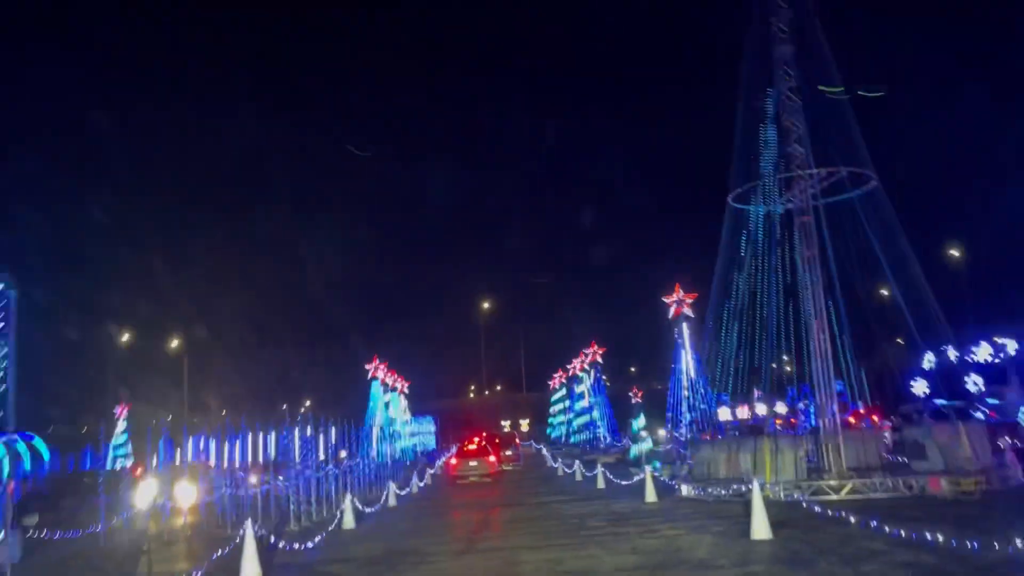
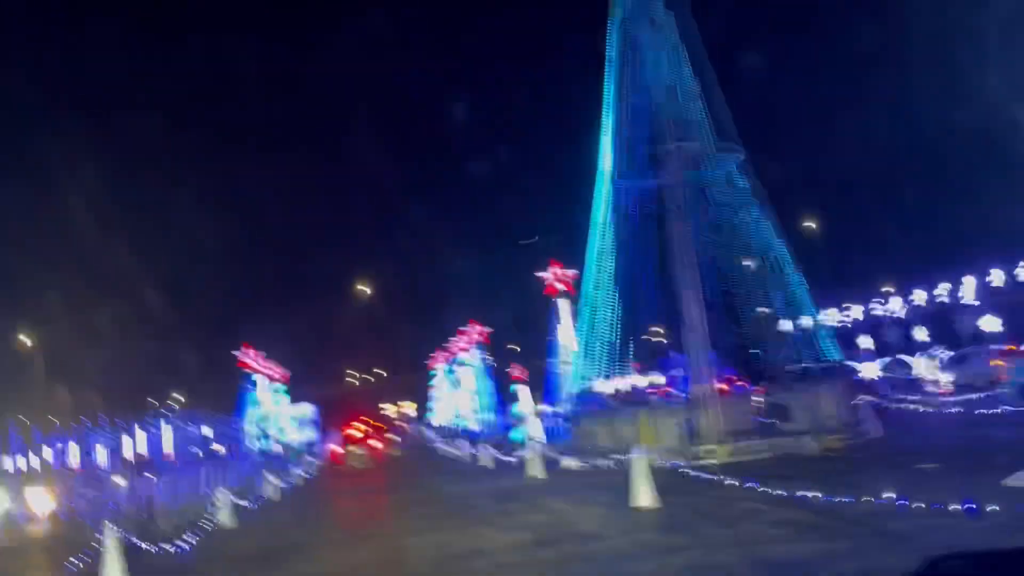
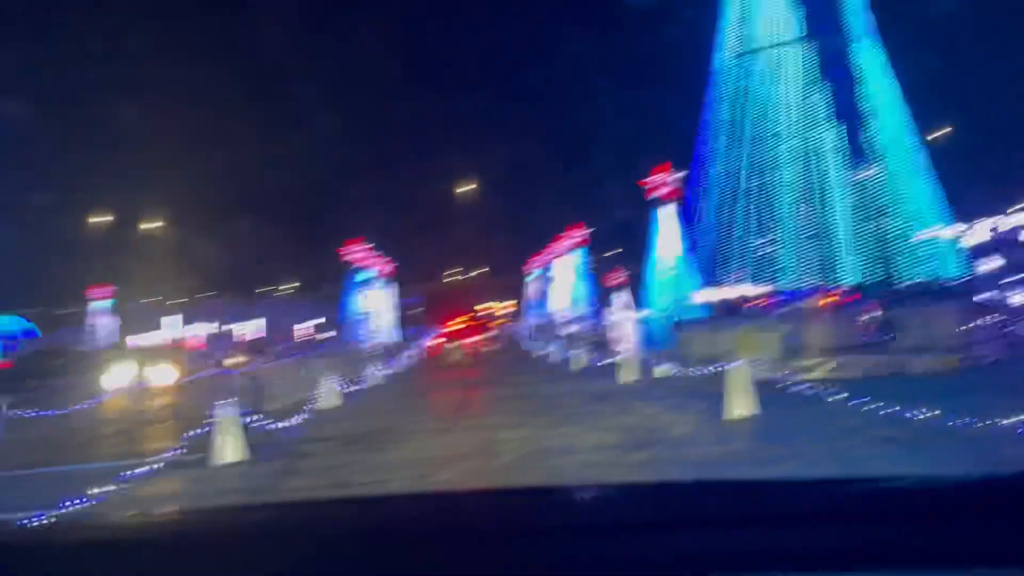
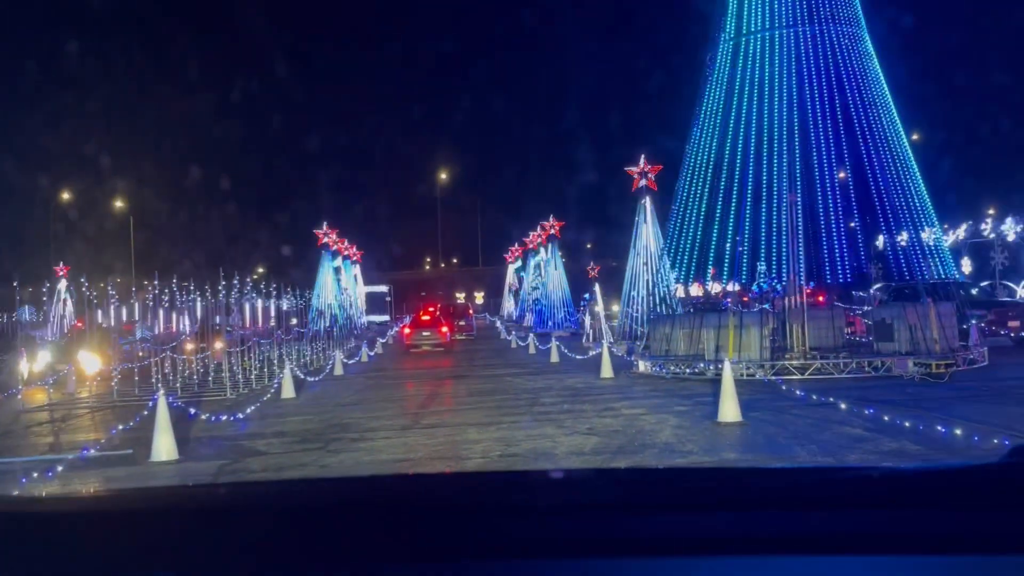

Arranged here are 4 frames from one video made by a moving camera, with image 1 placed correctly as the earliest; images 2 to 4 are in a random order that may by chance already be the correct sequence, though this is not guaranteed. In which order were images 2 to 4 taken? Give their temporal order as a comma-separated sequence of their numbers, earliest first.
2, 3, 4
